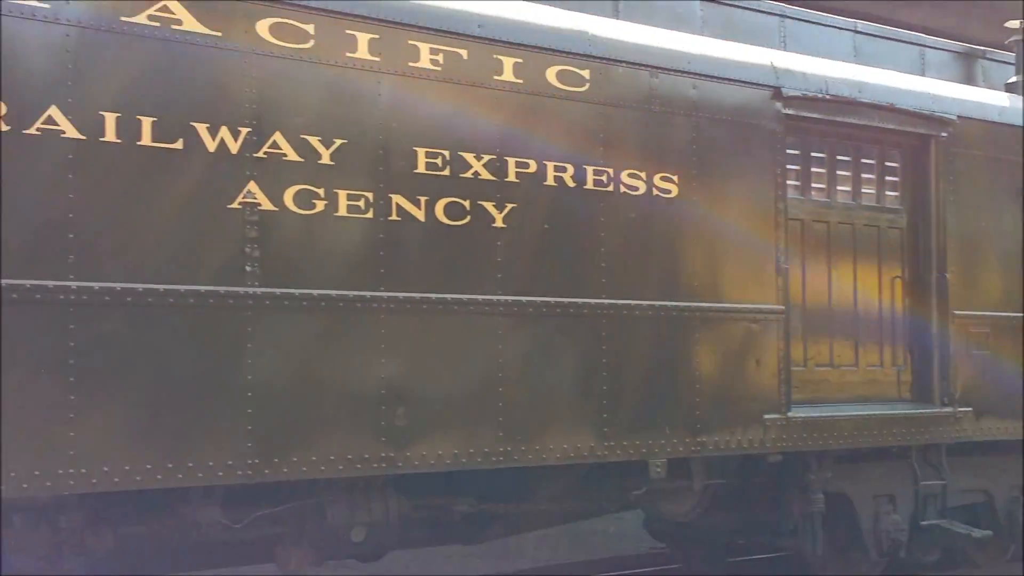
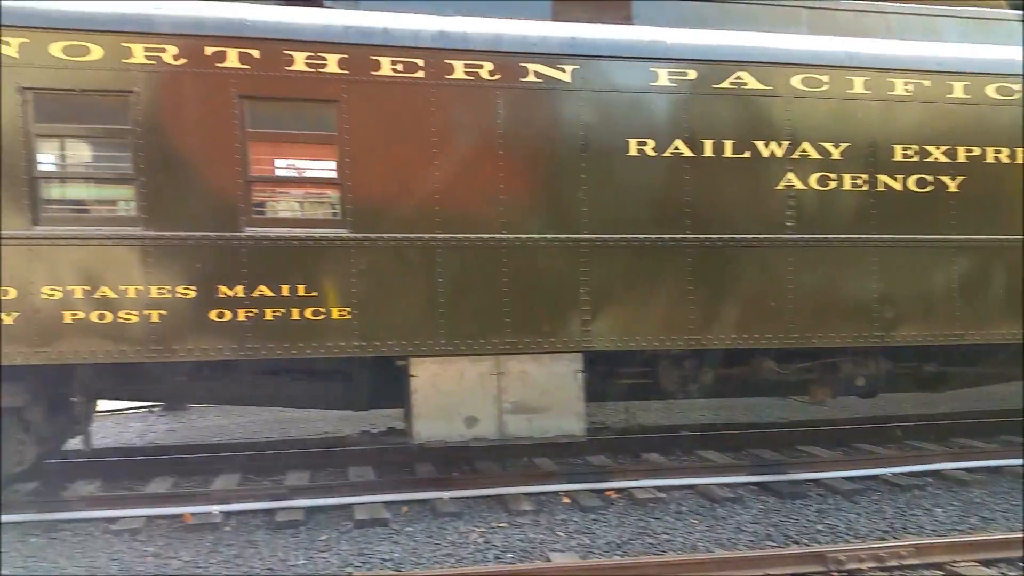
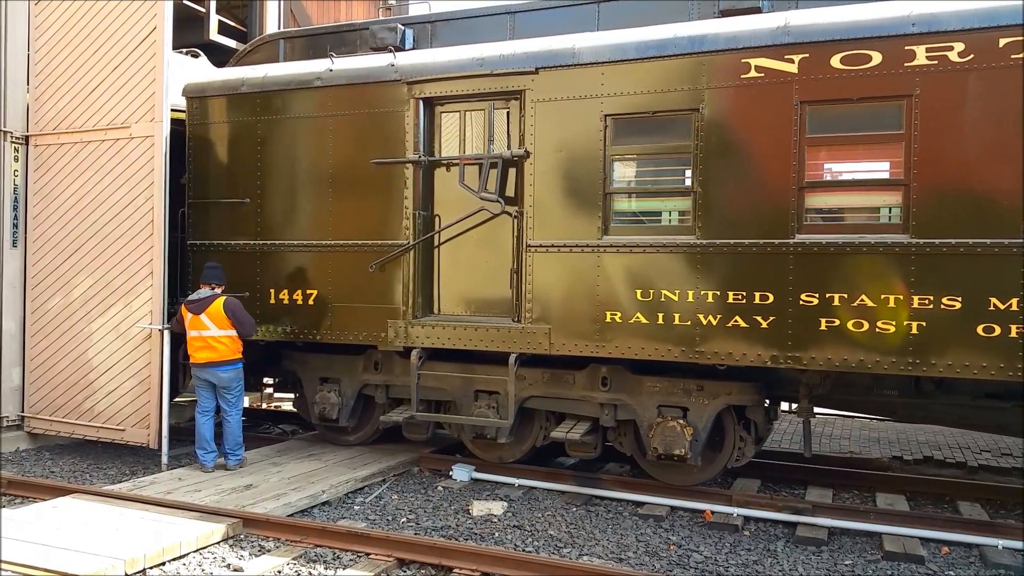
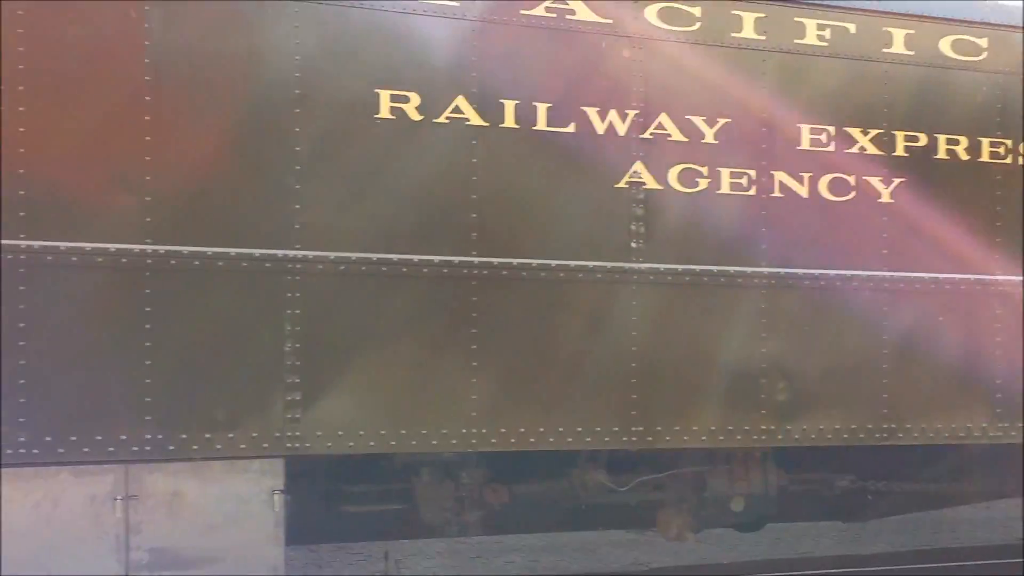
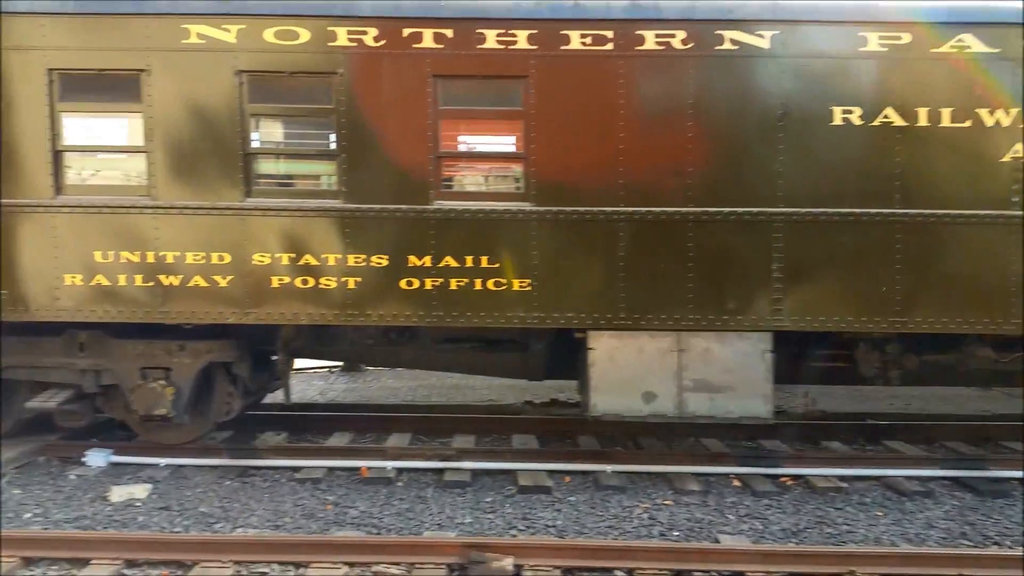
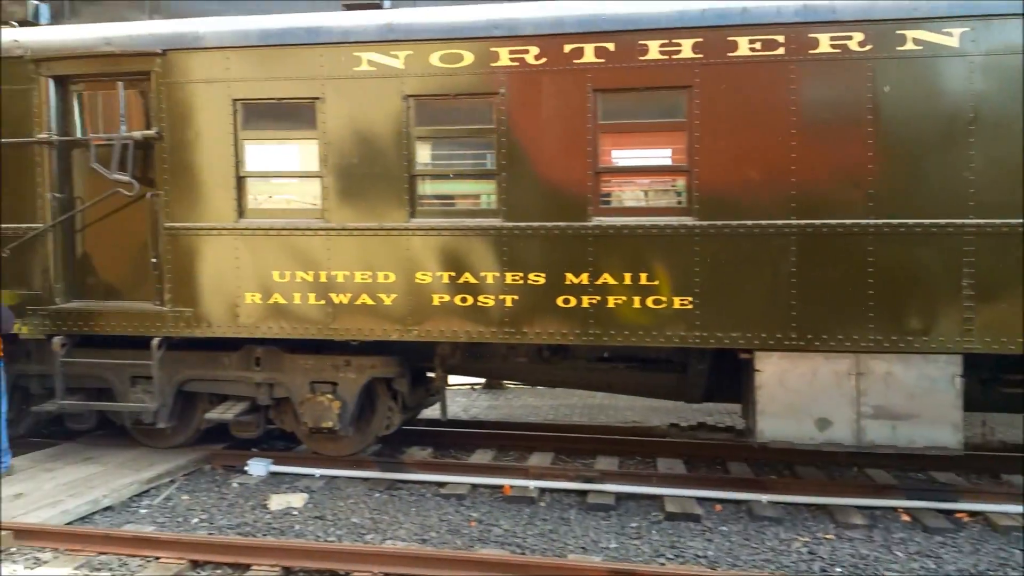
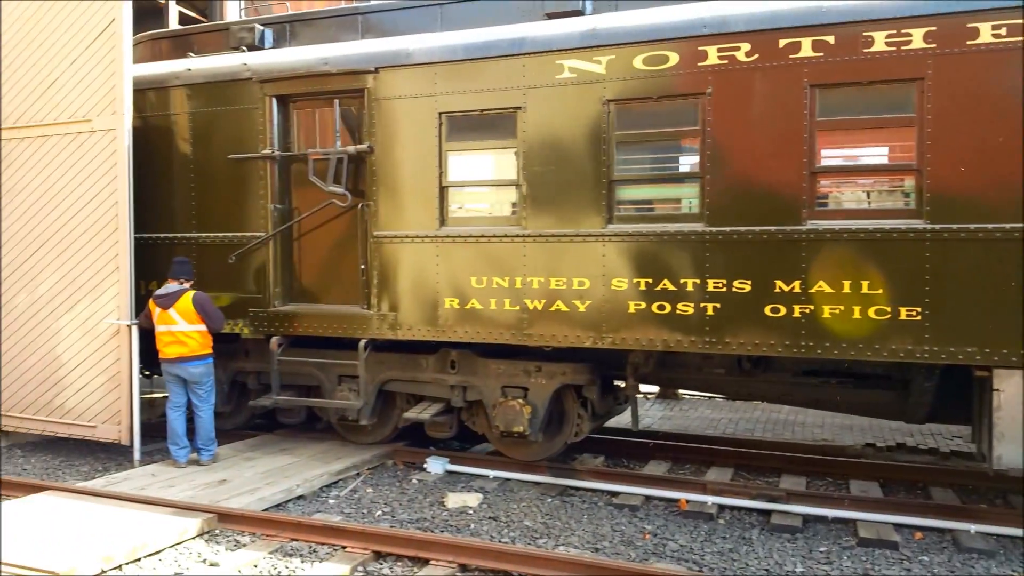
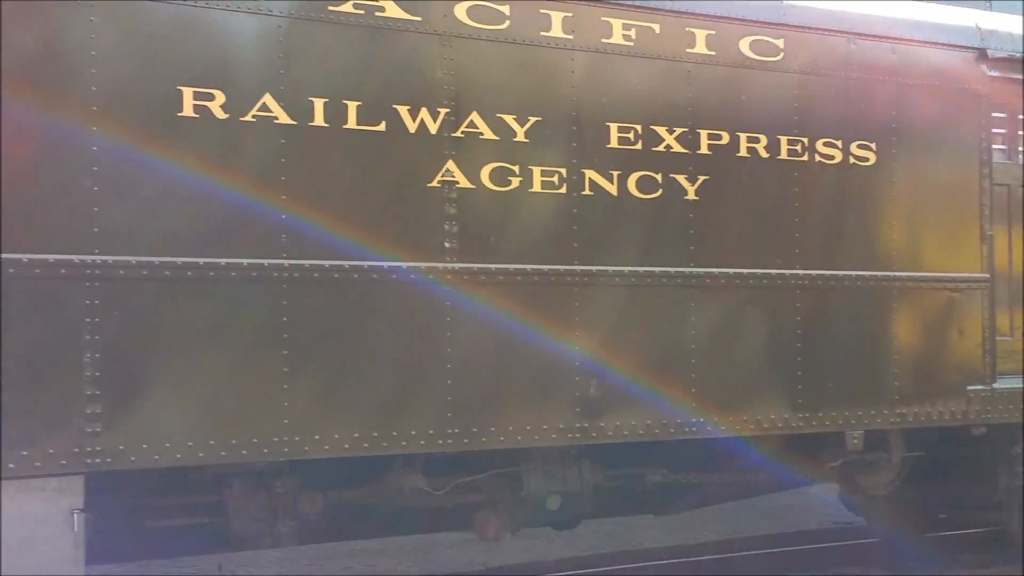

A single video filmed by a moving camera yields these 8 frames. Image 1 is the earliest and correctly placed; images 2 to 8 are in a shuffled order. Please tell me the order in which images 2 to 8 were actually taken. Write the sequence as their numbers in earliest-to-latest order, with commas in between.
8, 4, 2, 5, 6, 7, 3
